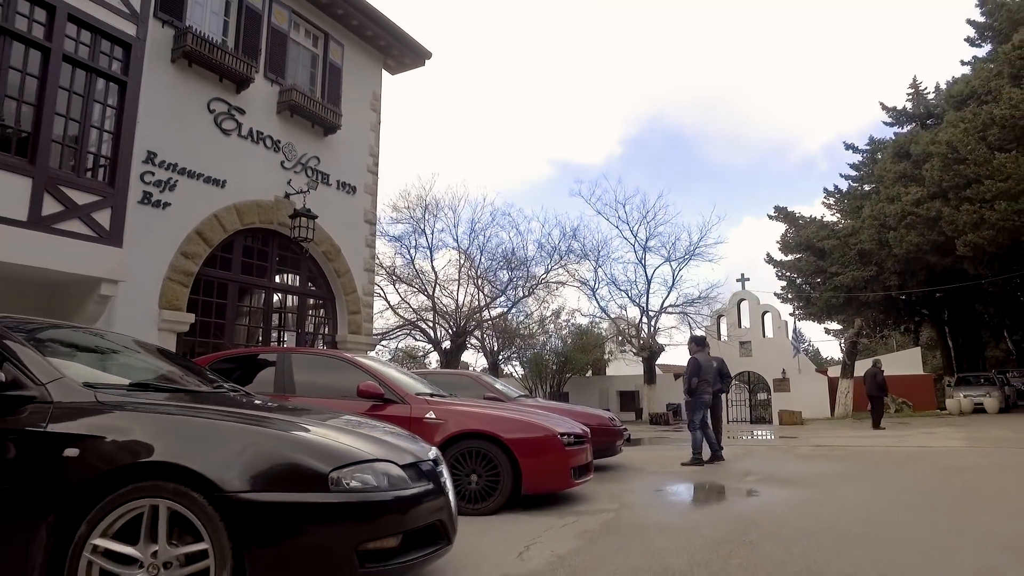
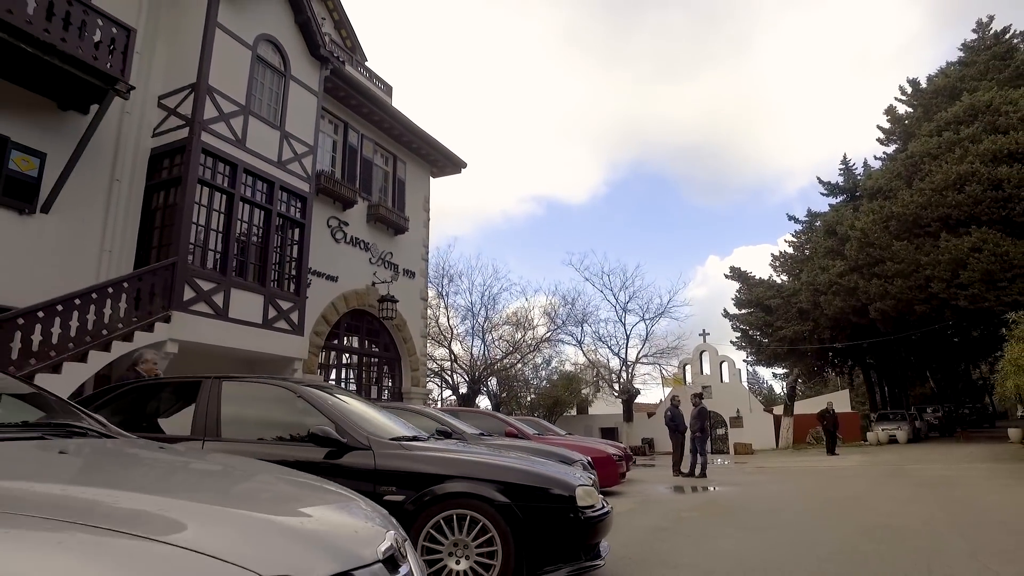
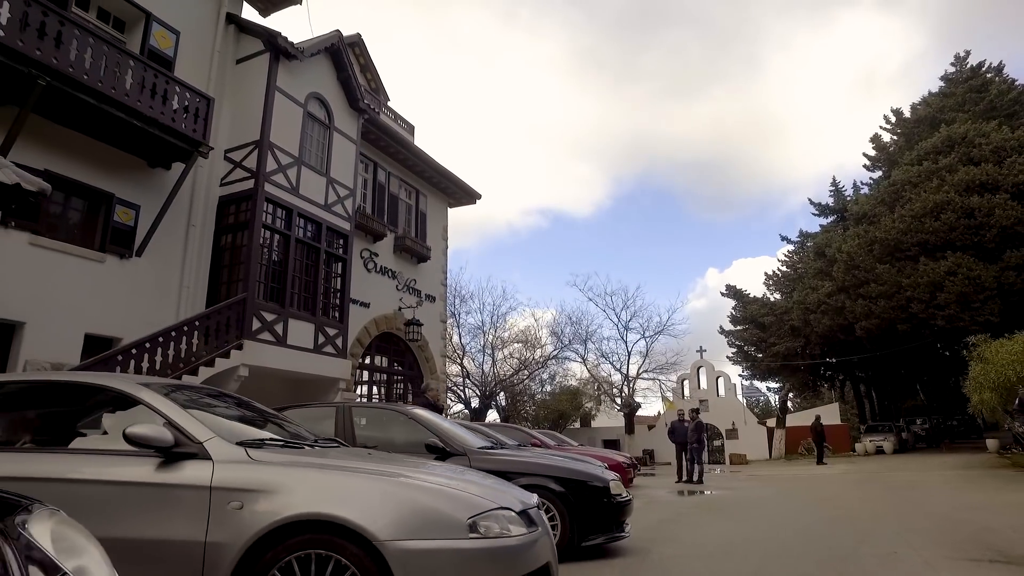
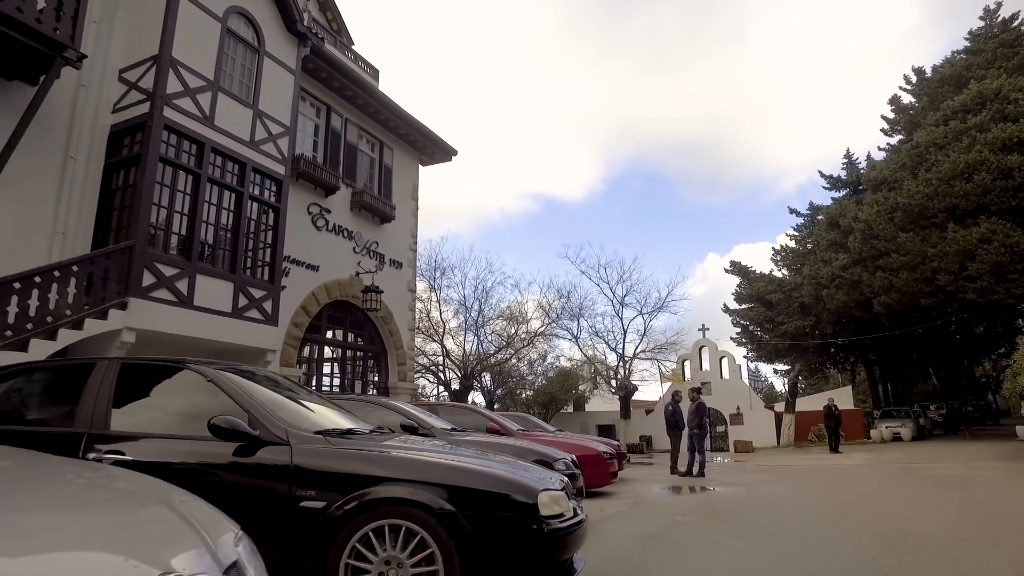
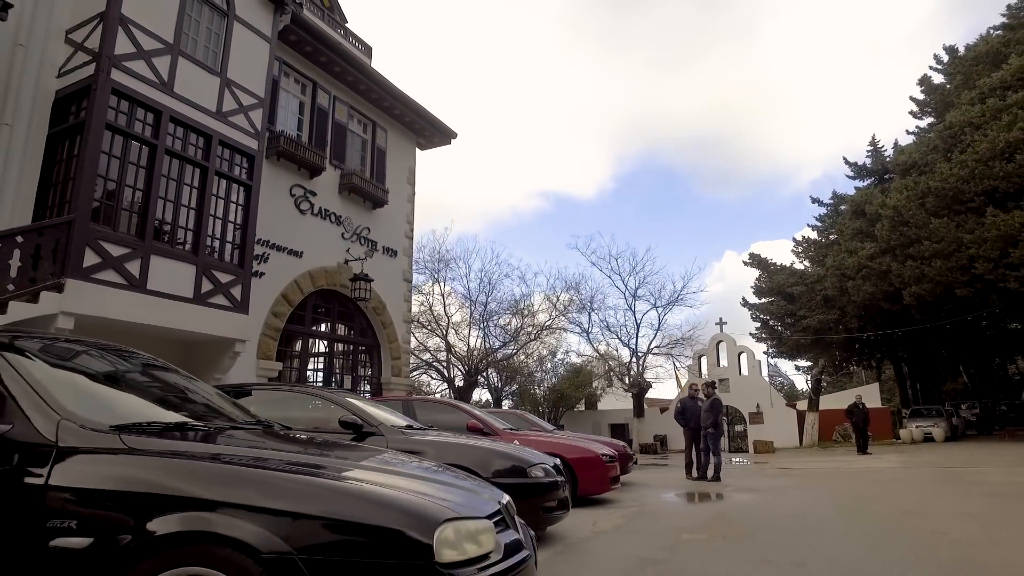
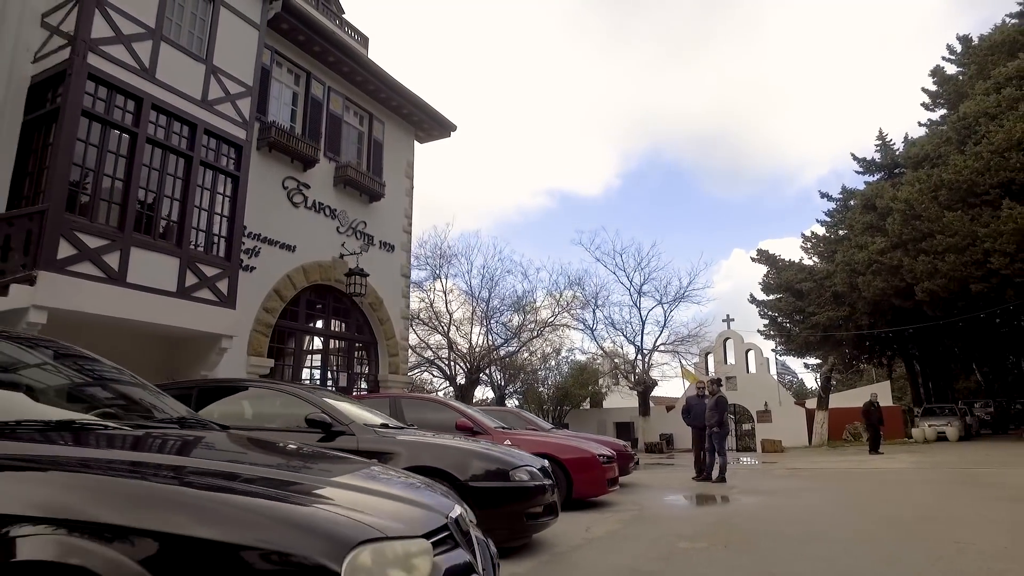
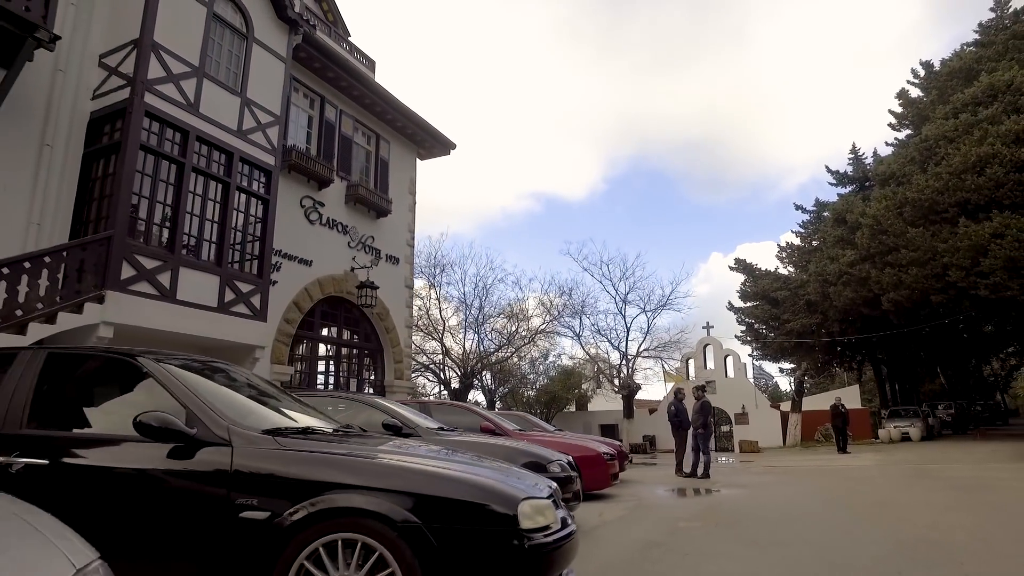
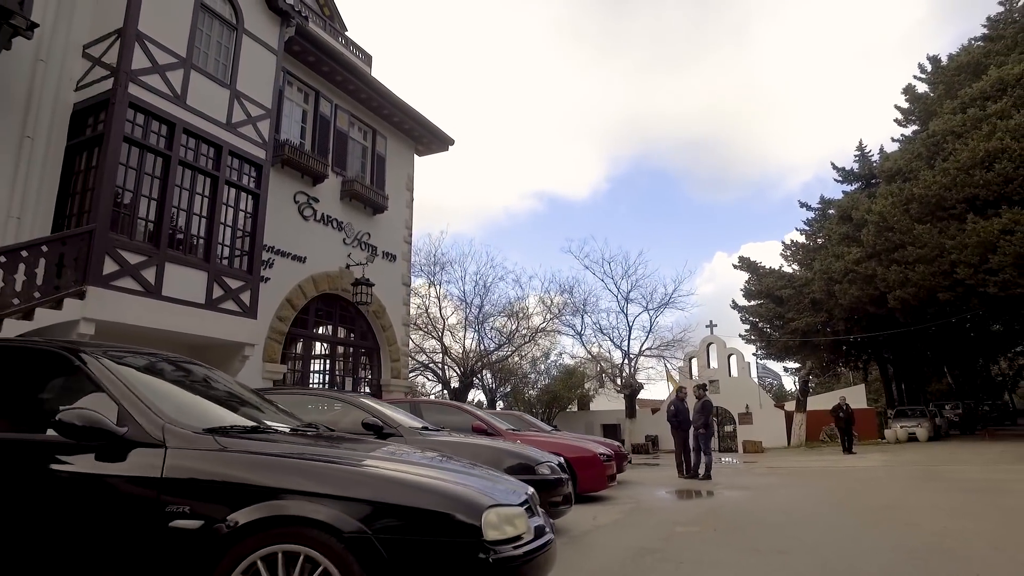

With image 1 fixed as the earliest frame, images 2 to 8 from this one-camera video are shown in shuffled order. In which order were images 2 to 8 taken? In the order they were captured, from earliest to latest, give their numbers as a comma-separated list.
6, 5, 8, 7, 4, 2, 3
